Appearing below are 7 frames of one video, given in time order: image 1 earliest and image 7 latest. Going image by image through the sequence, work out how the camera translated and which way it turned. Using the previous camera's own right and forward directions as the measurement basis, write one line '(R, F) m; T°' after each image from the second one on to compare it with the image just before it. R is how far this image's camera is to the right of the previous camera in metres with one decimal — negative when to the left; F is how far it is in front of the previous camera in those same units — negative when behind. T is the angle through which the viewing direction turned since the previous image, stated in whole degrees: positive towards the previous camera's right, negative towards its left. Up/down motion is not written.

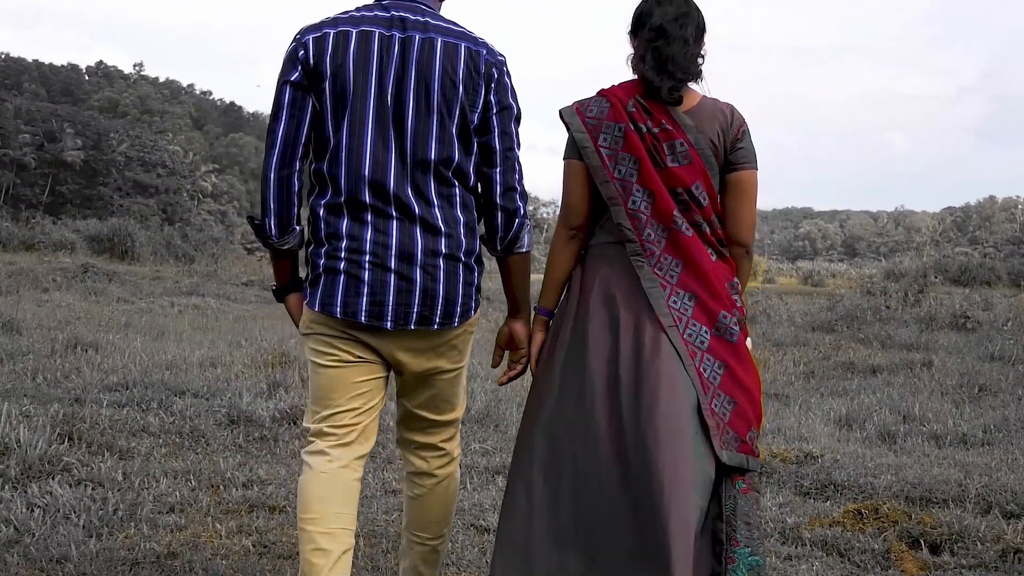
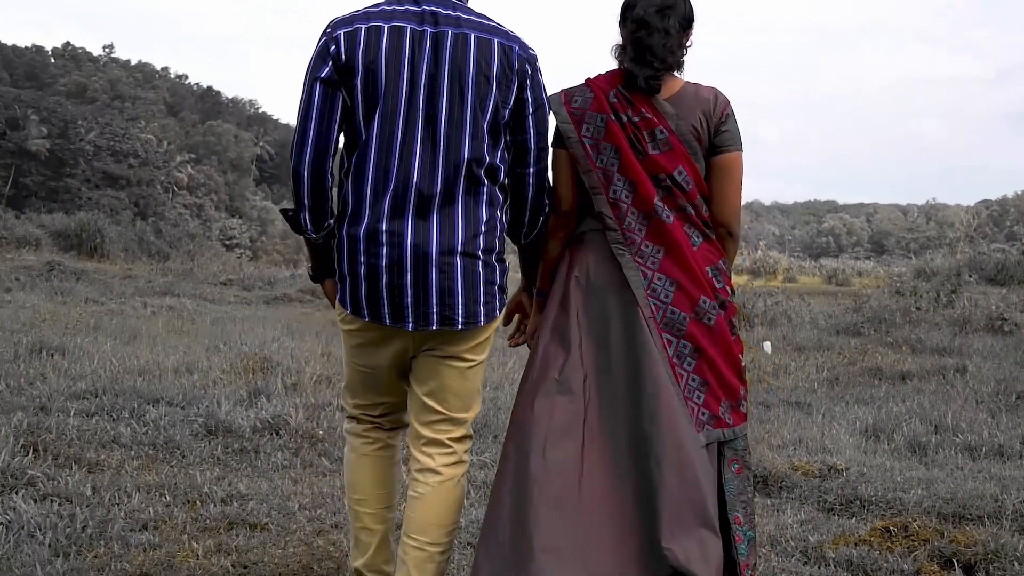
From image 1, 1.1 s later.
(0.0, +0.3) m; 0°
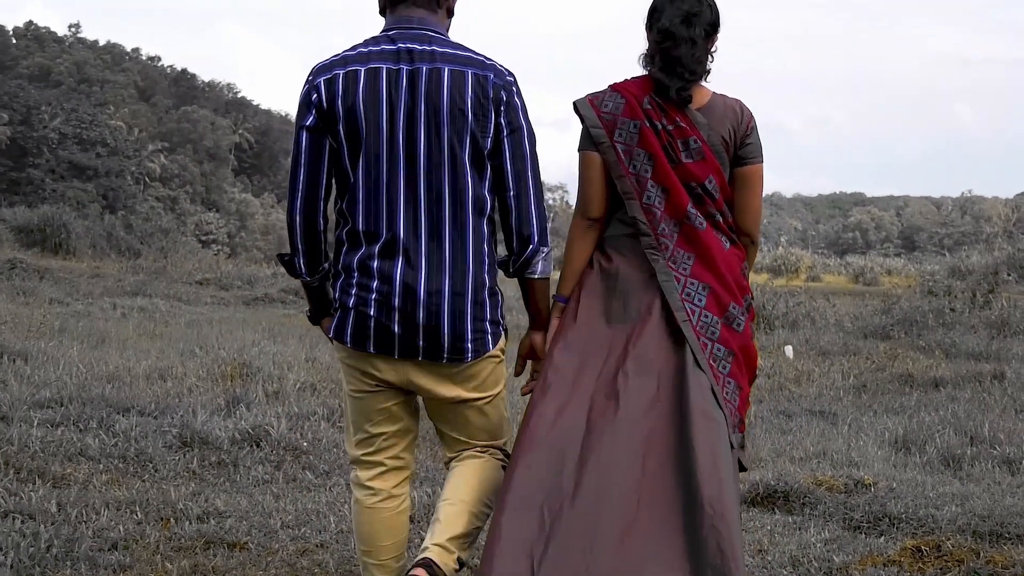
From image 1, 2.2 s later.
(0.0, +0.3) m; 0°
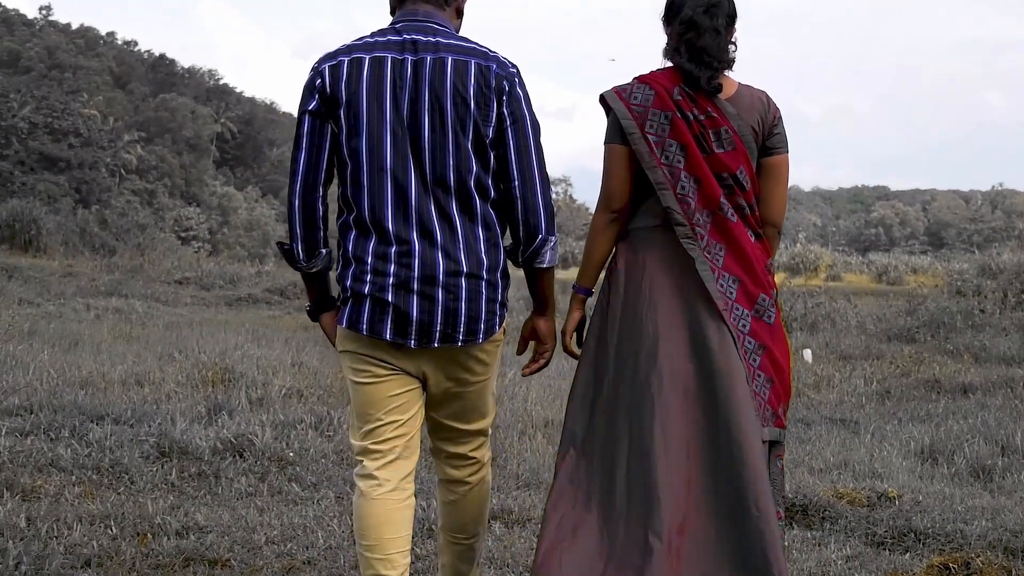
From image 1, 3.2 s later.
(0.0, +0.2) m; 0°
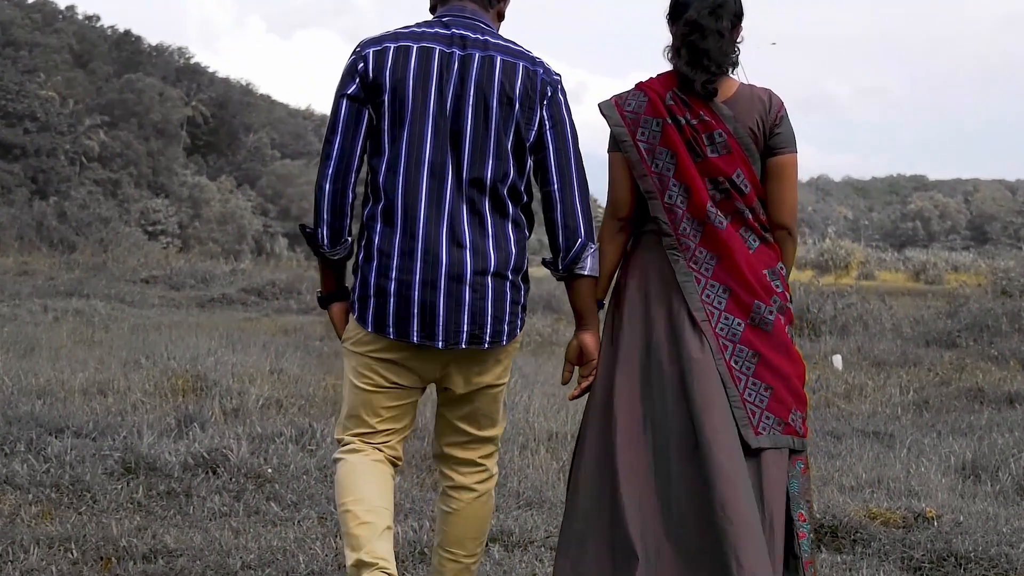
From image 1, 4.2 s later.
(0.0, +0.3) m; 0°
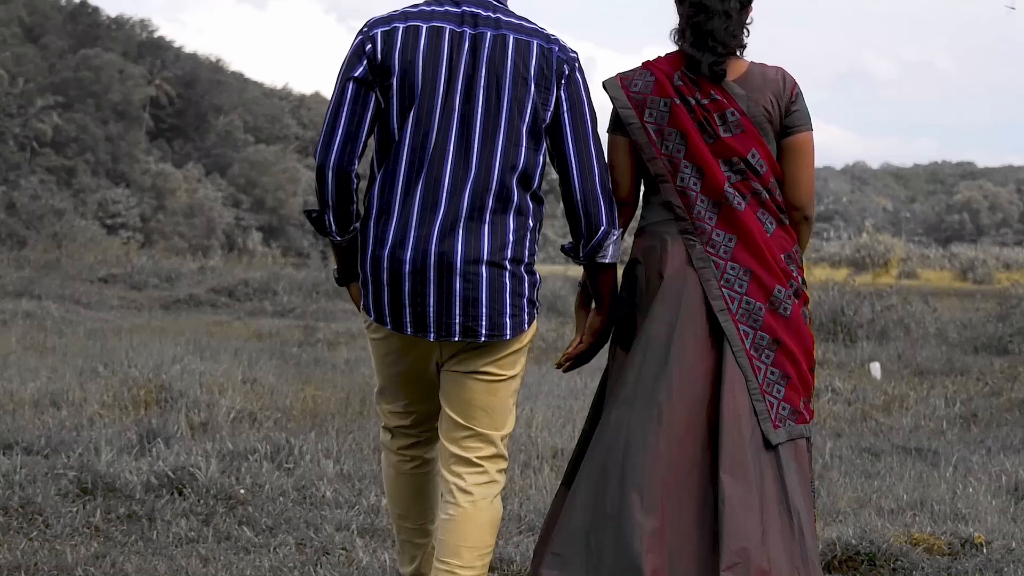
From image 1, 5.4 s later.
(0.0, +0.3) m; 0°
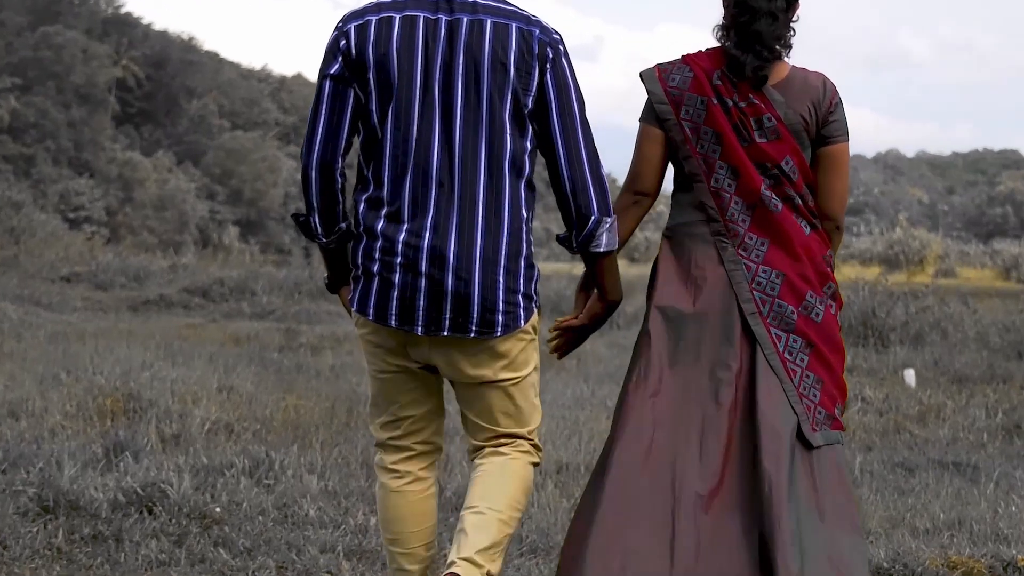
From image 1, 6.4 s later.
(0.0, +0.3) m; 0°
